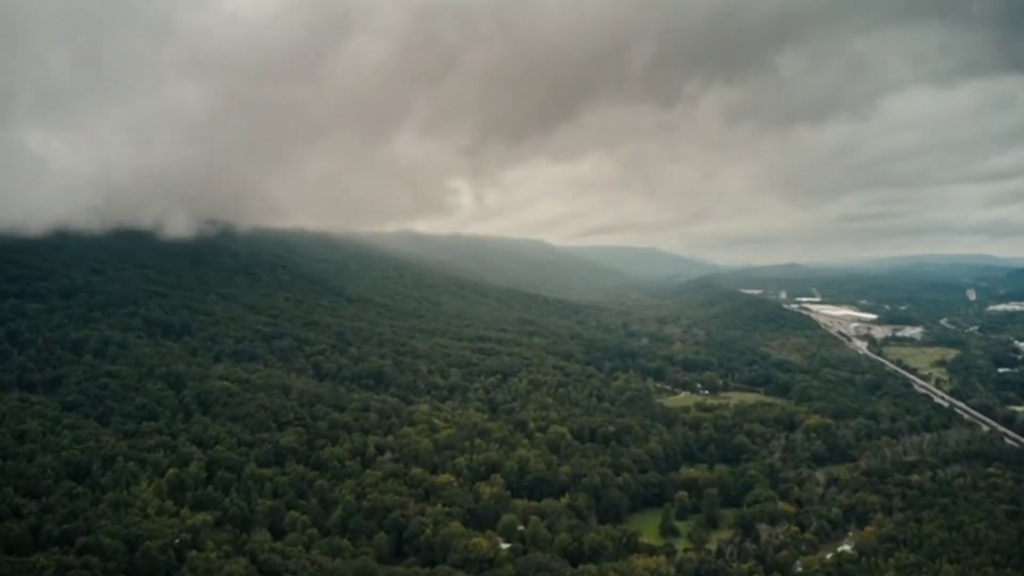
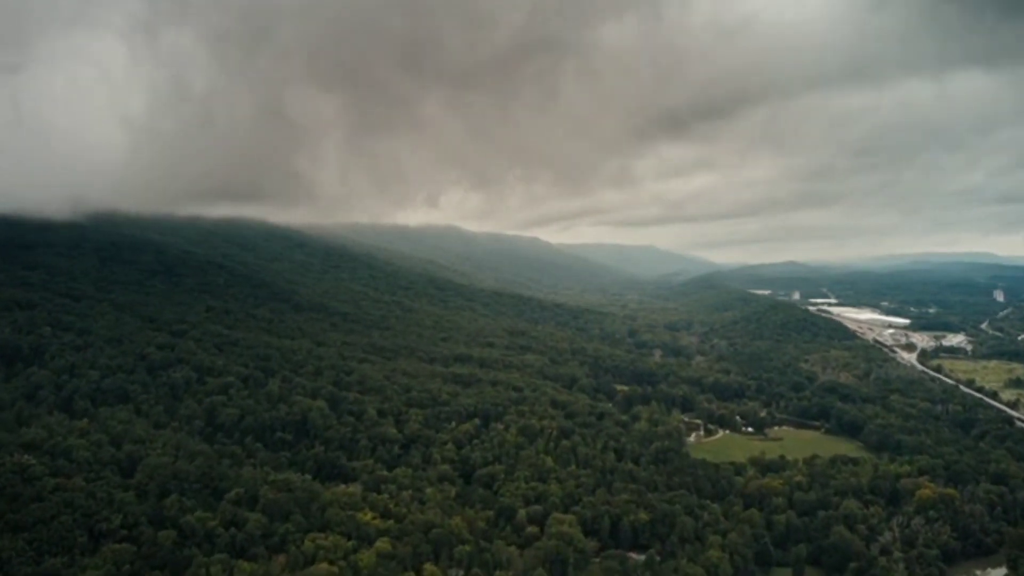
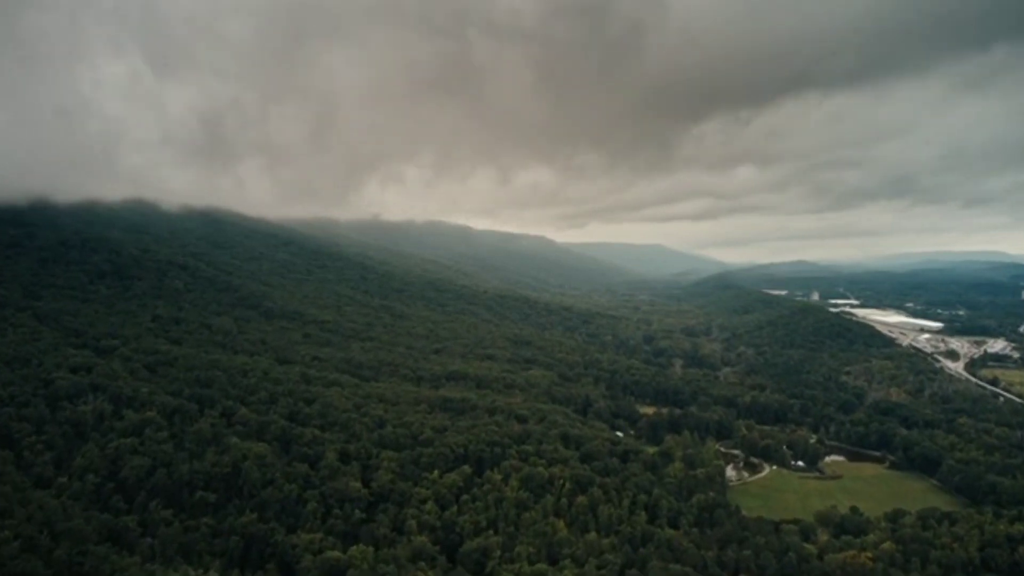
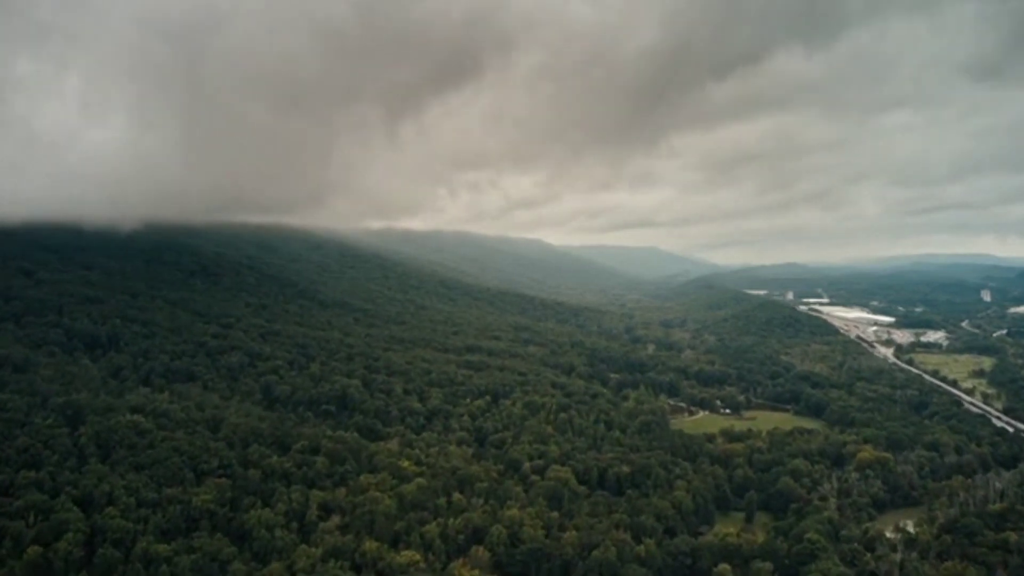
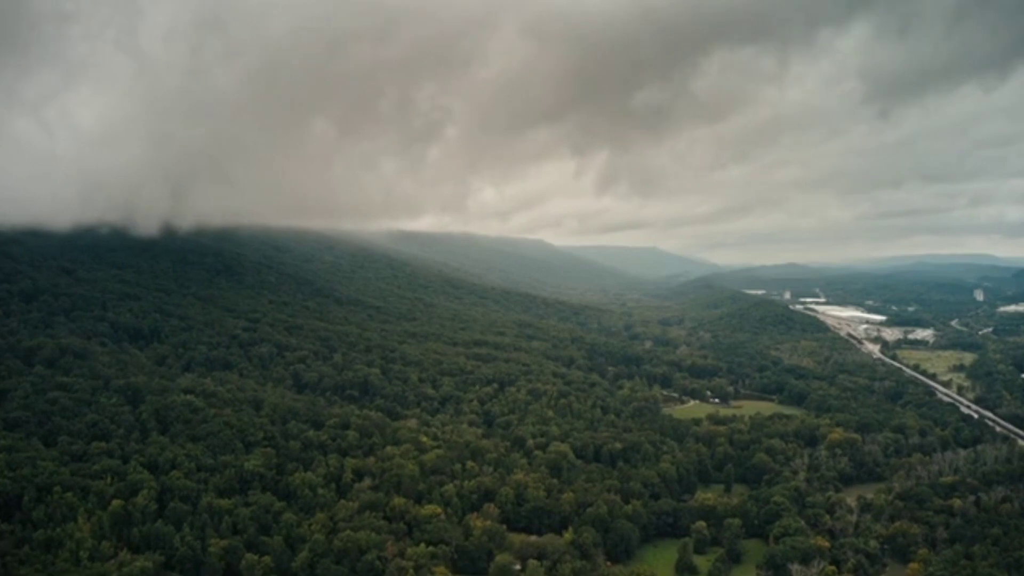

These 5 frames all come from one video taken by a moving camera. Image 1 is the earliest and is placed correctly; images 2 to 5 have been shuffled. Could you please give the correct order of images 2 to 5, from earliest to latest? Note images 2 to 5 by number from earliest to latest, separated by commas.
5, 4, 2, 3
